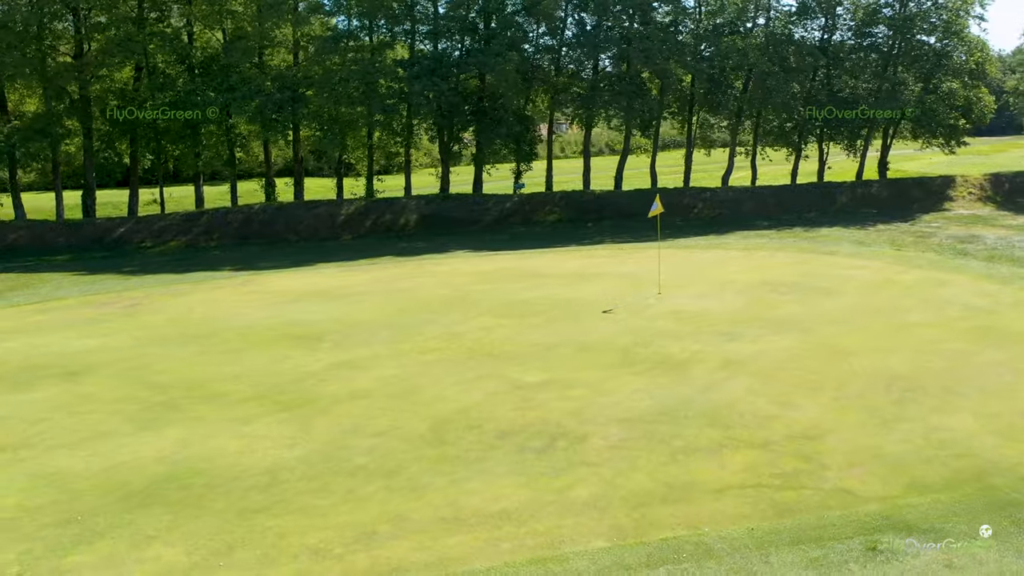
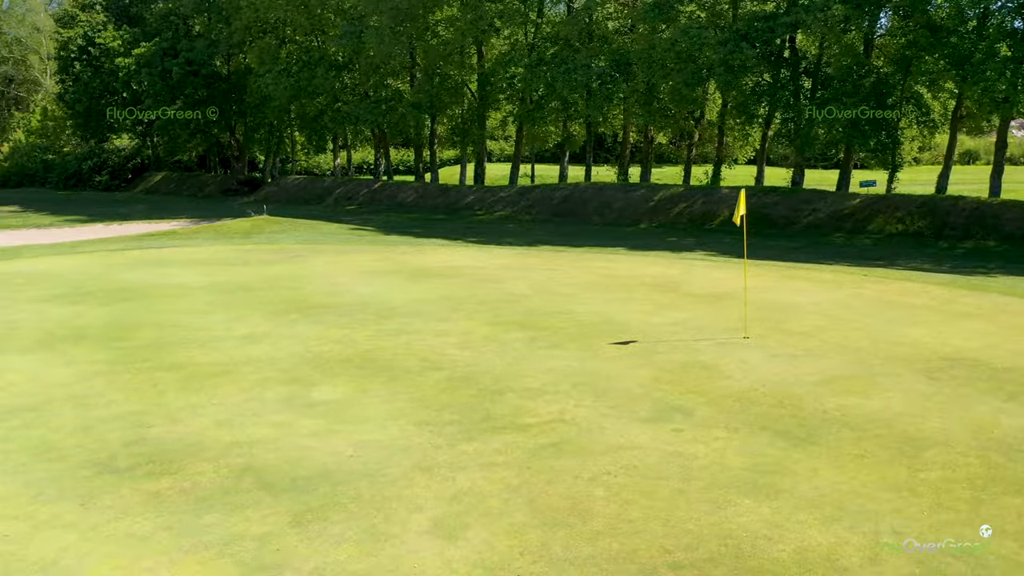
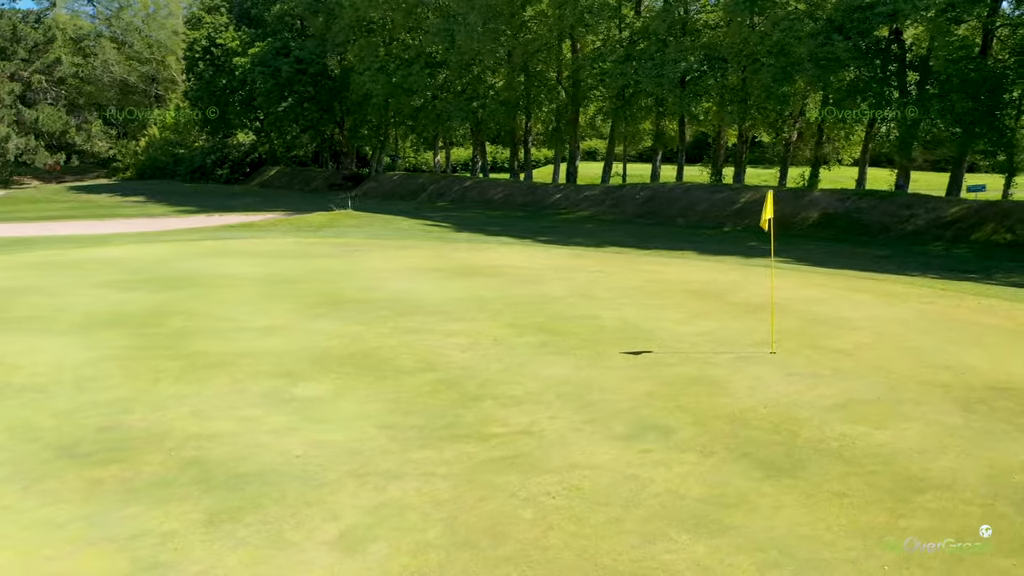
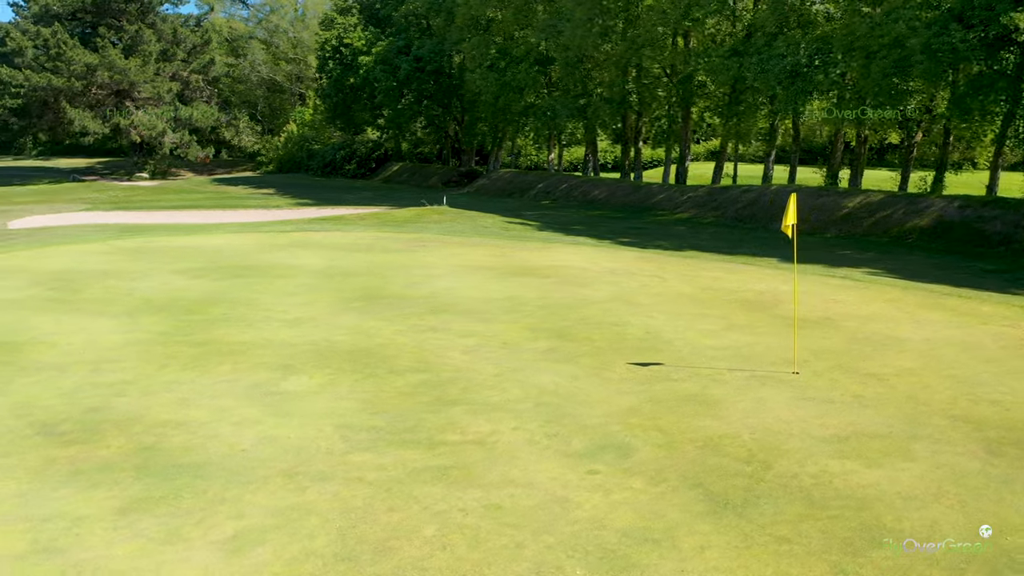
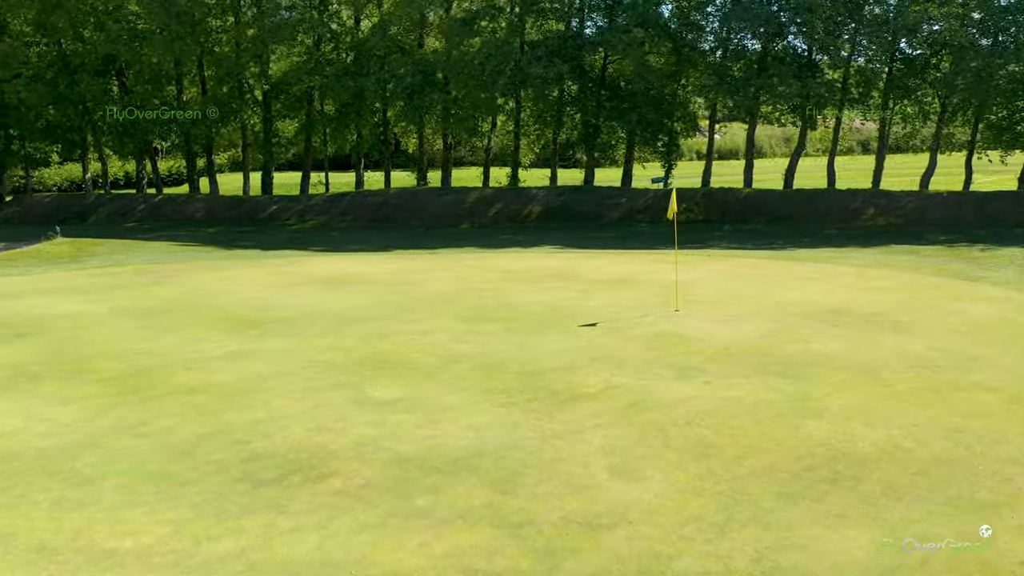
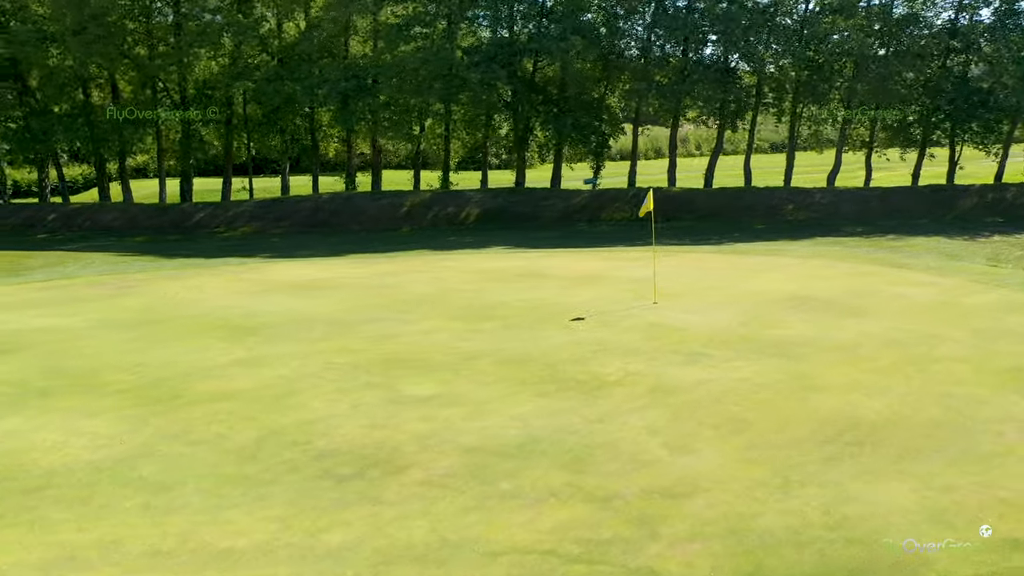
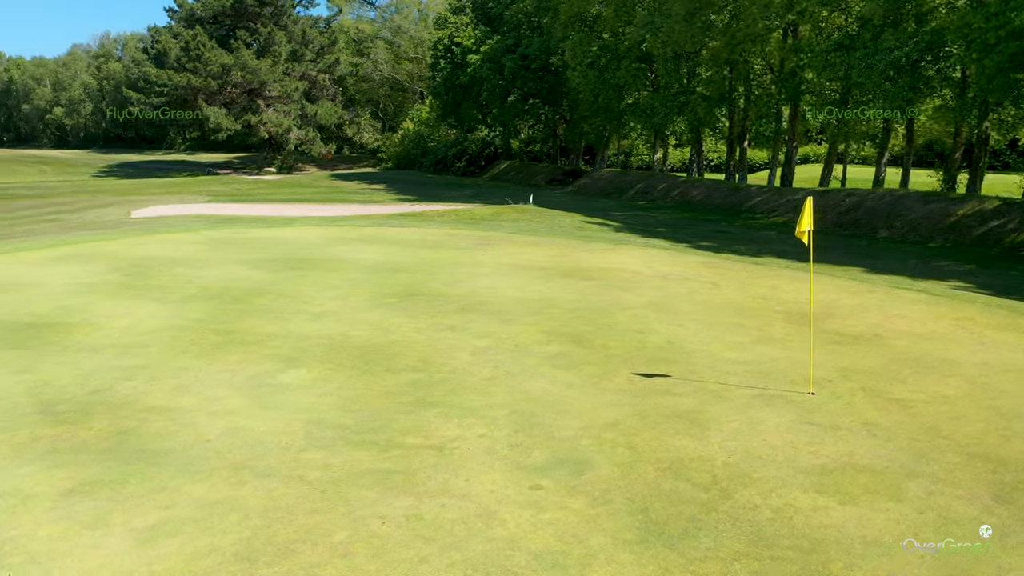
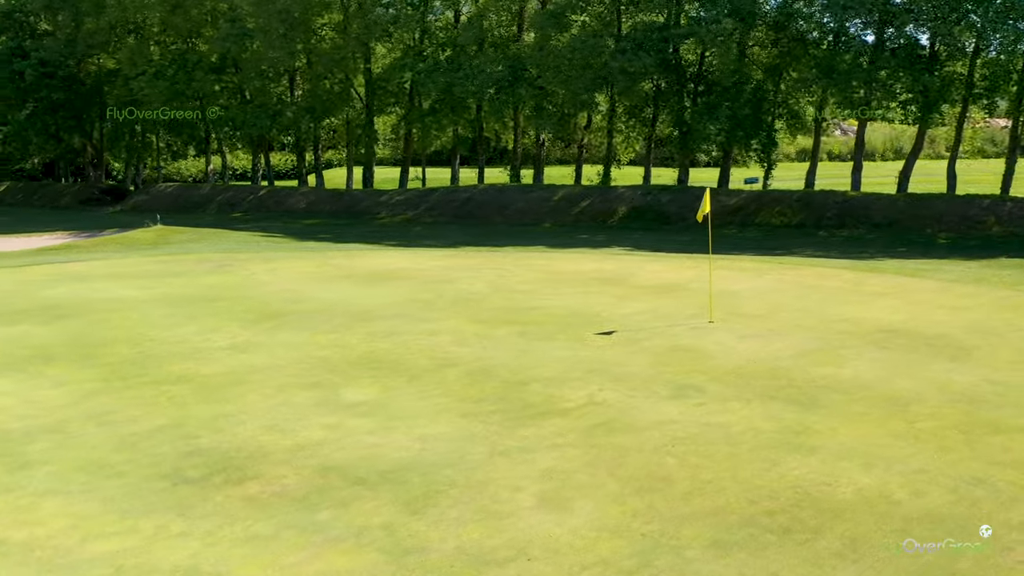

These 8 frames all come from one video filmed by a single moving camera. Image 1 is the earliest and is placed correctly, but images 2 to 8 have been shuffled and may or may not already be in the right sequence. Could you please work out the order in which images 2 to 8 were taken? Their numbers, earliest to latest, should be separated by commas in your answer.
6, 5, 8, 2, 3, 4, 7
